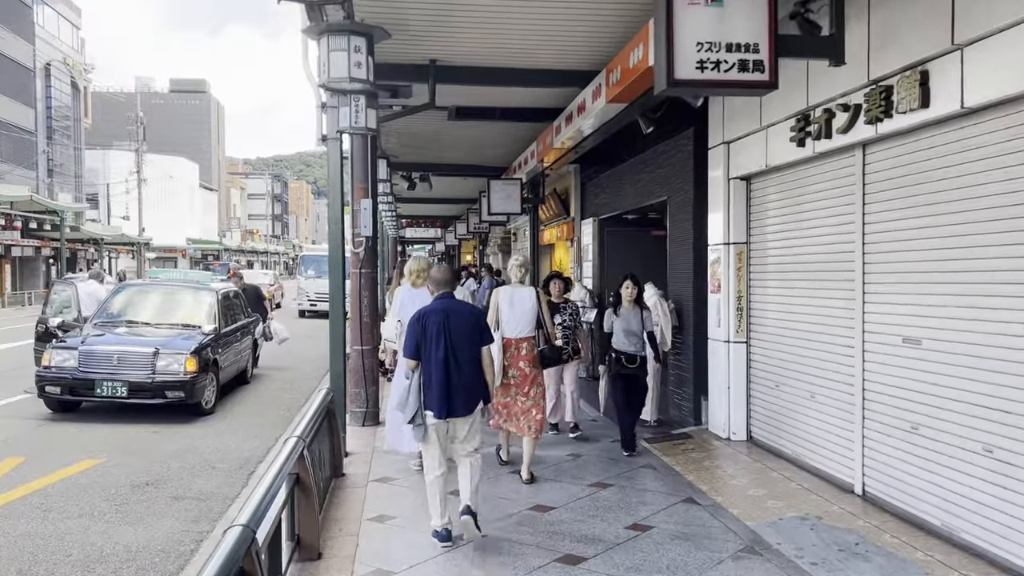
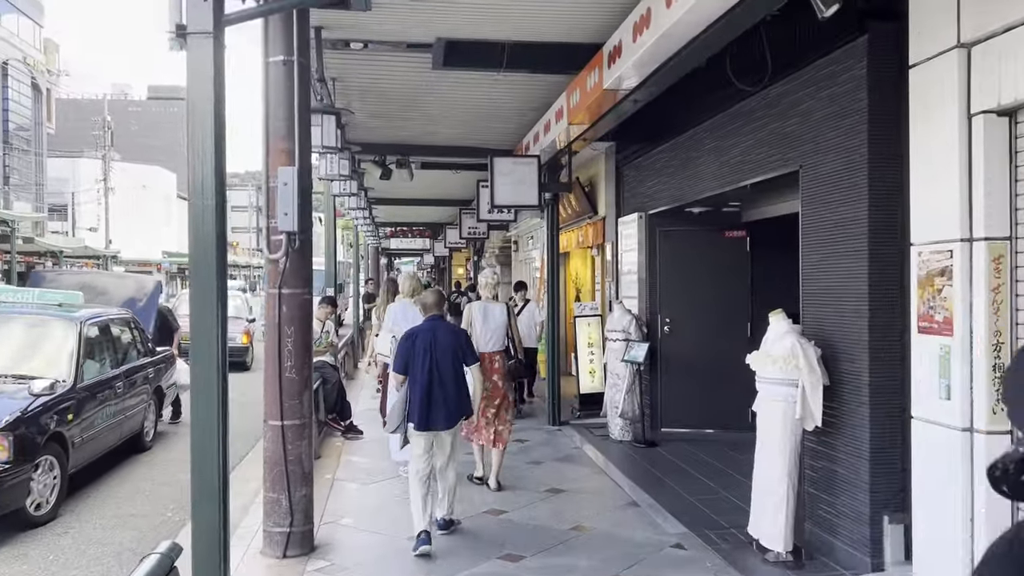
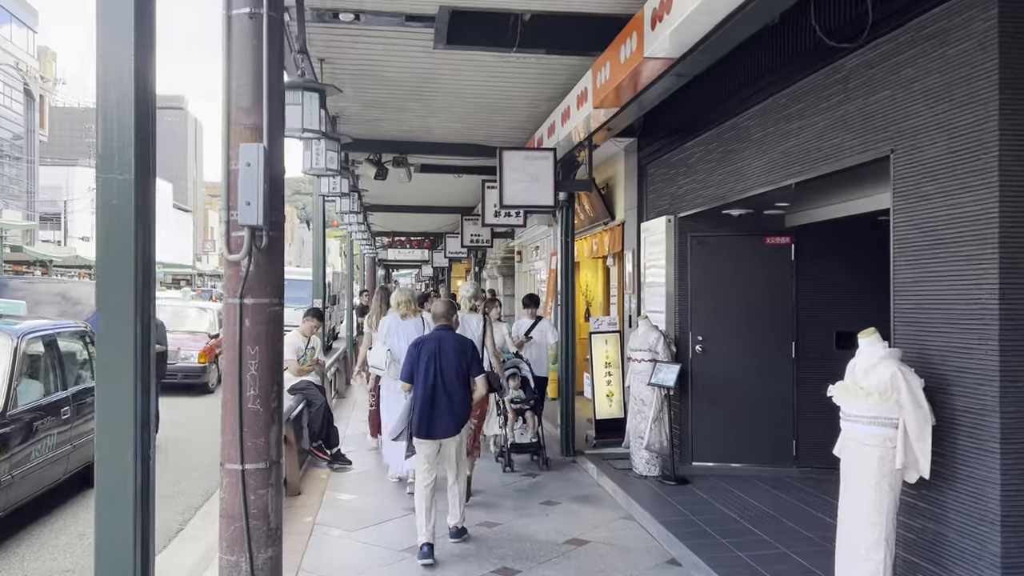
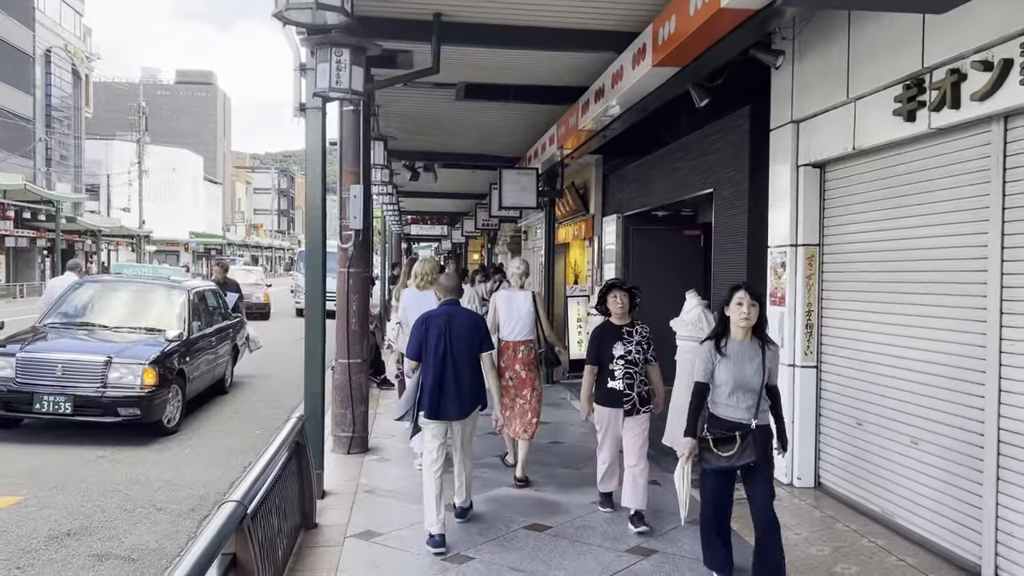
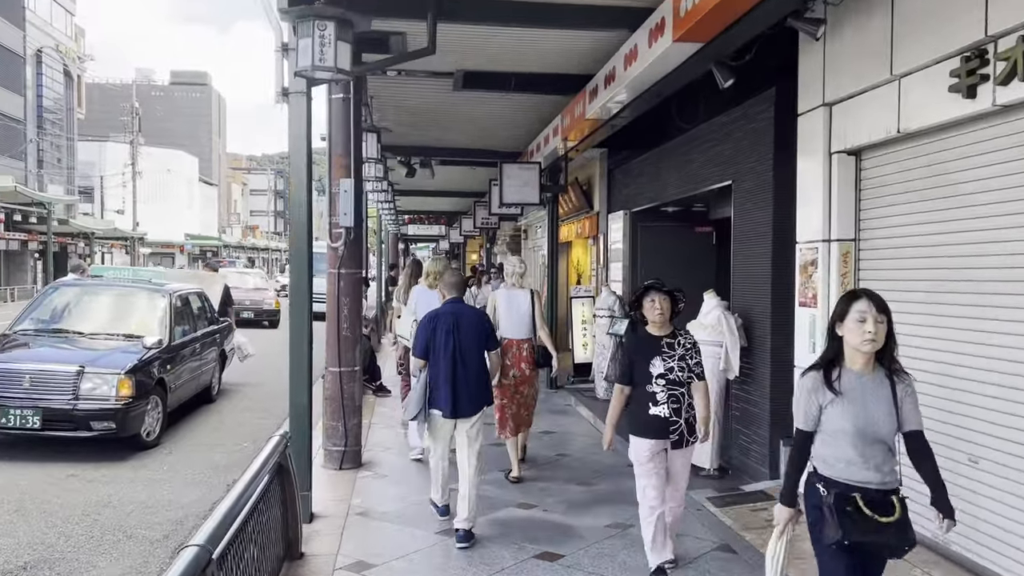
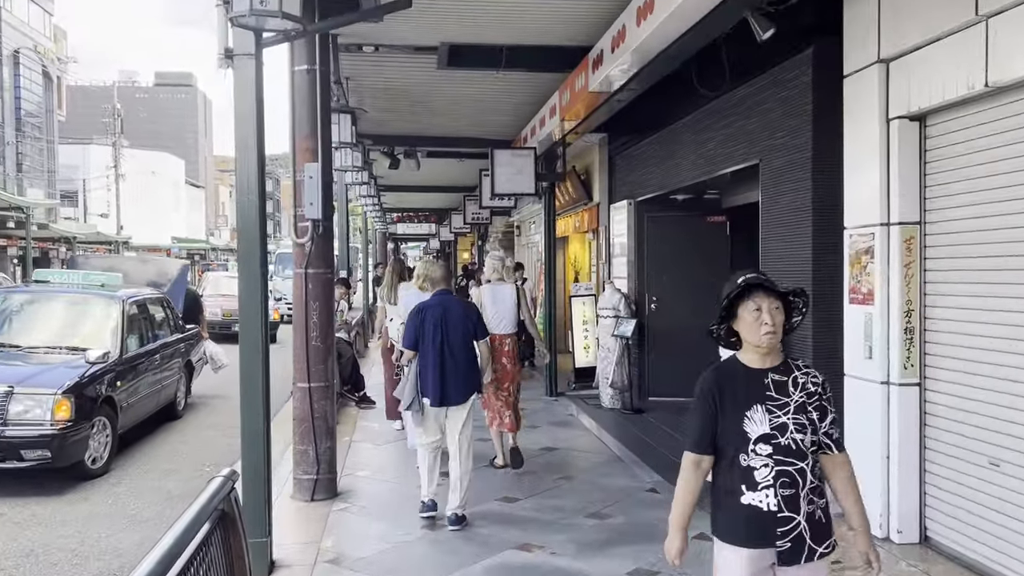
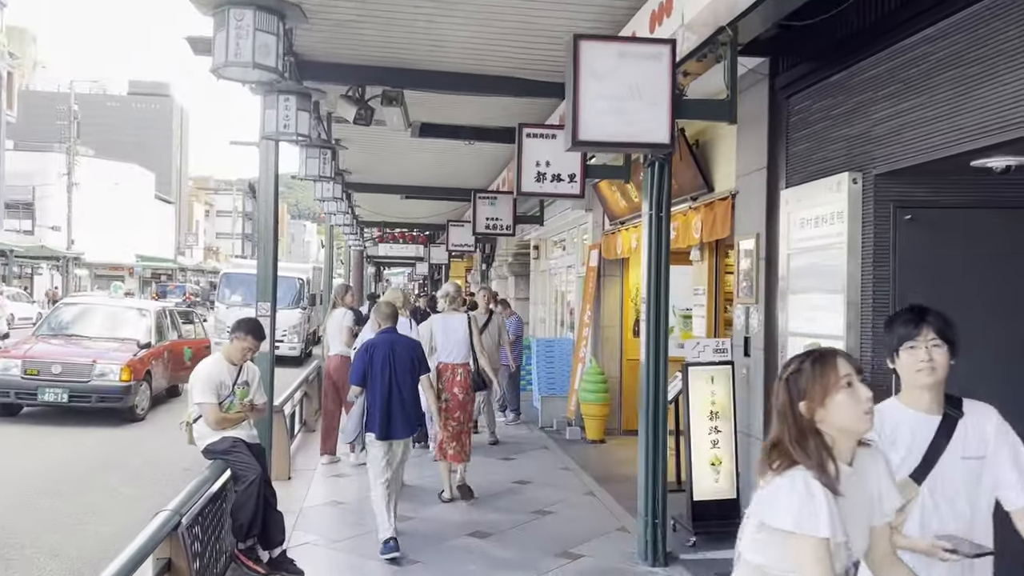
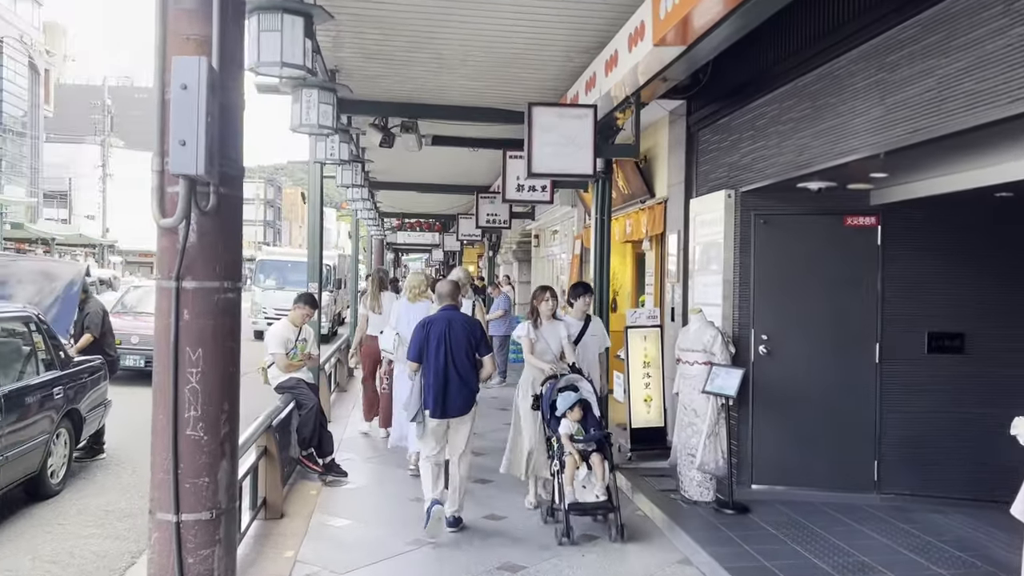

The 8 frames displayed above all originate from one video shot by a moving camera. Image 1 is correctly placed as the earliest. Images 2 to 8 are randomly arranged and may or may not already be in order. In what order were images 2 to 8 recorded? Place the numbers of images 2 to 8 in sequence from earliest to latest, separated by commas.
4, 5, 6, 2, 3, 8, 7
